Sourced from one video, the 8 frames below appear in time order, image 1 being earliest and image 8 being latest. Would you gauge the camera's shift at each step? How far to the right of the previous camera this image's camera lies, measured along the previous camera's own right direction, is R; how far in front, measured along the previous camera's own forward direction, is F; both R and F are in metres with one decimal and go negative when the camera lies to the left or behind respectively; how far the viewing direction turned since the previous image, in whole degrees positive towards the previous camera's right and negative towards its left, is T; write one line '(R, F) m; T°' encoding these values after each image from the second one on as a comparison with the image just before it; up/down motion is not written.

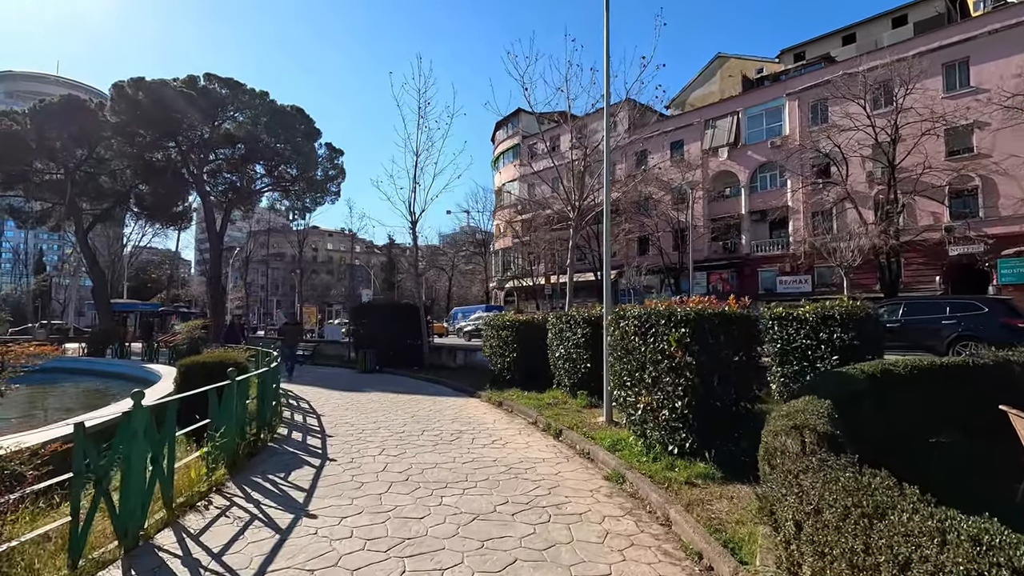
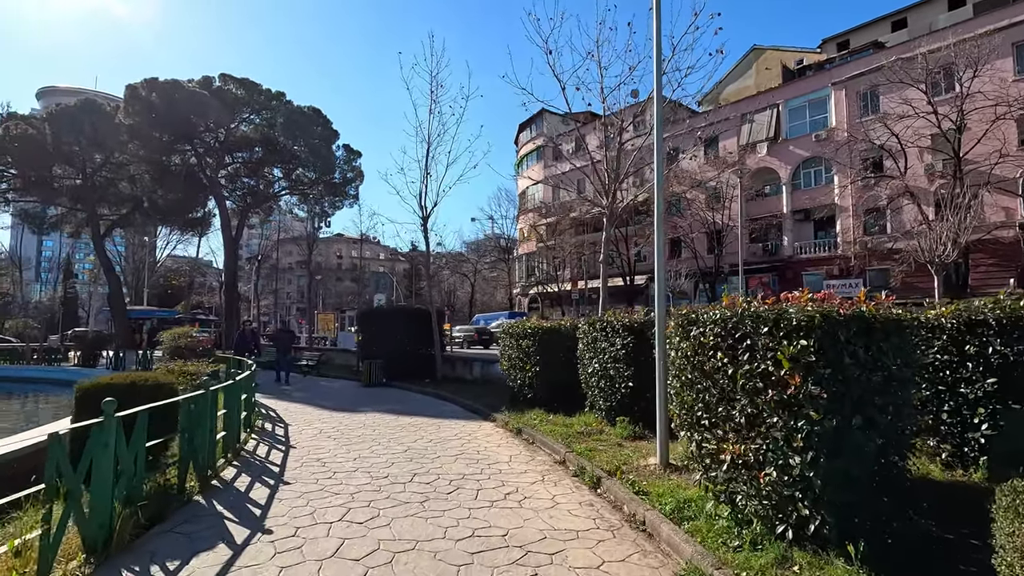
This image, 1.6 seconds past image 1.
(+0.1, +2.0) m; -3°
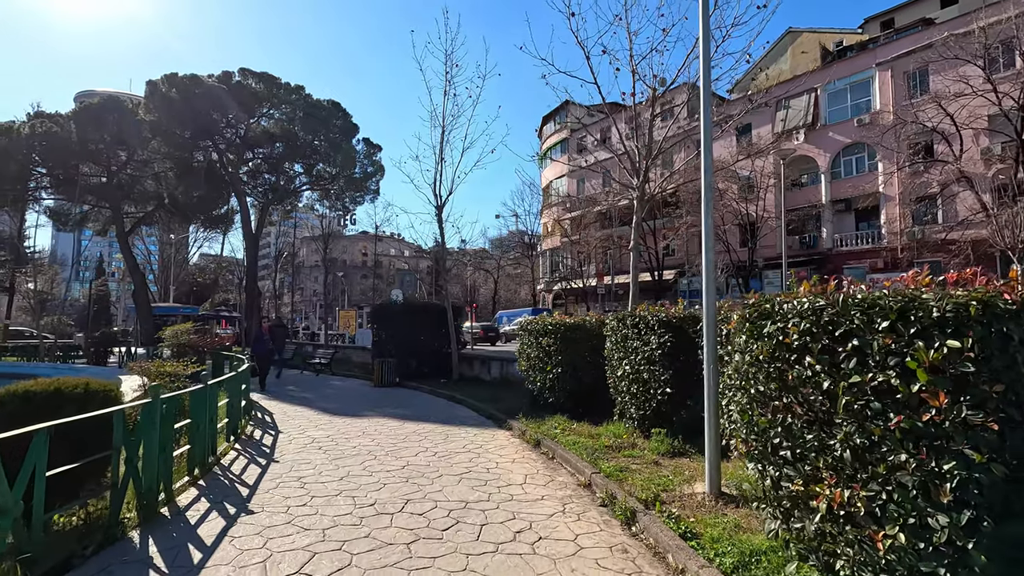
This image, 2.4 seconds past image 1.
(+0.1, +1.1) m; -3°
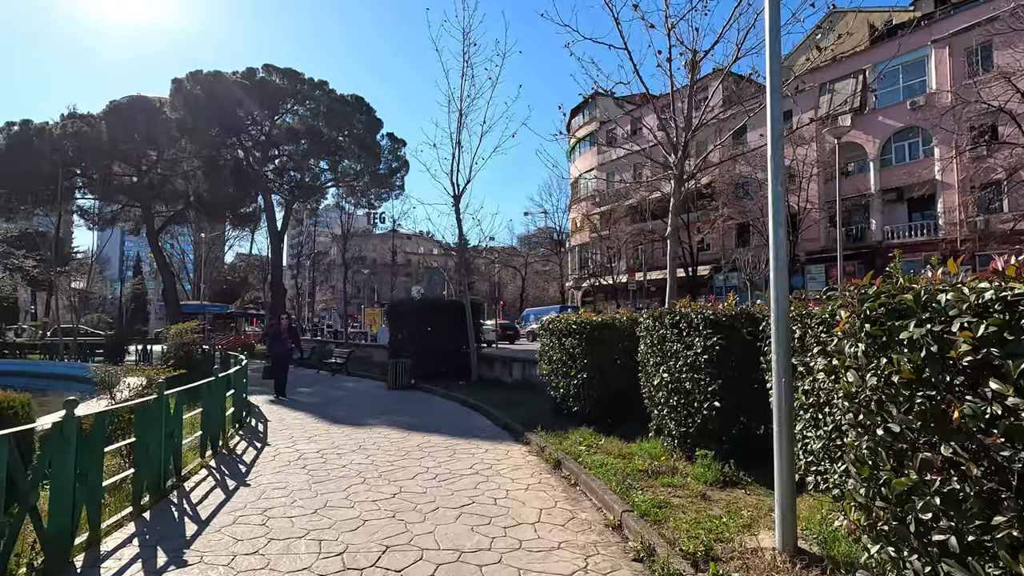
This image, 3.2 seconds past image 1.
(+0.2, +1.1) m; -3°
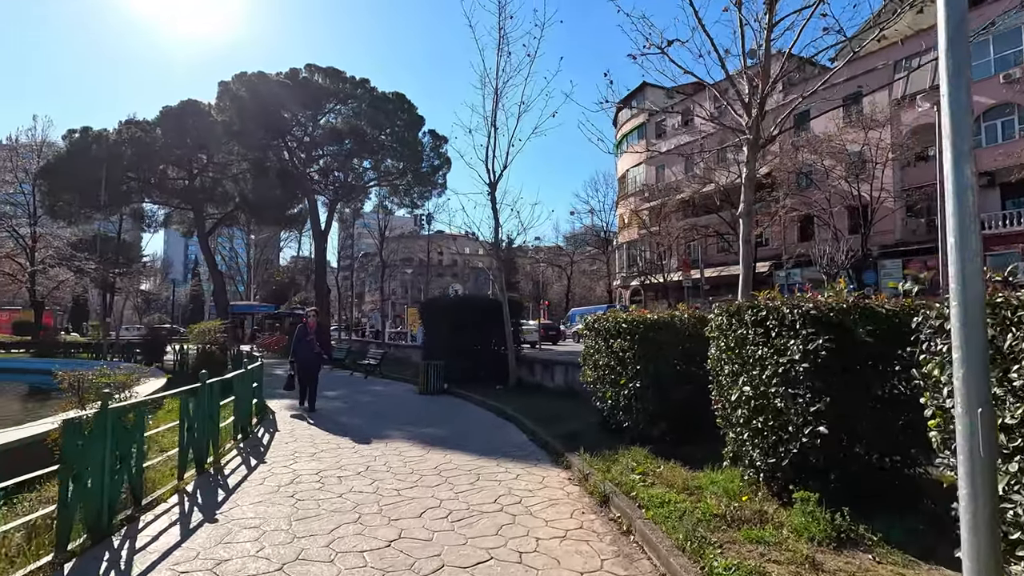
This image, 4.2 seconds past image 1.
(+0.1, +1.2) m; -5°
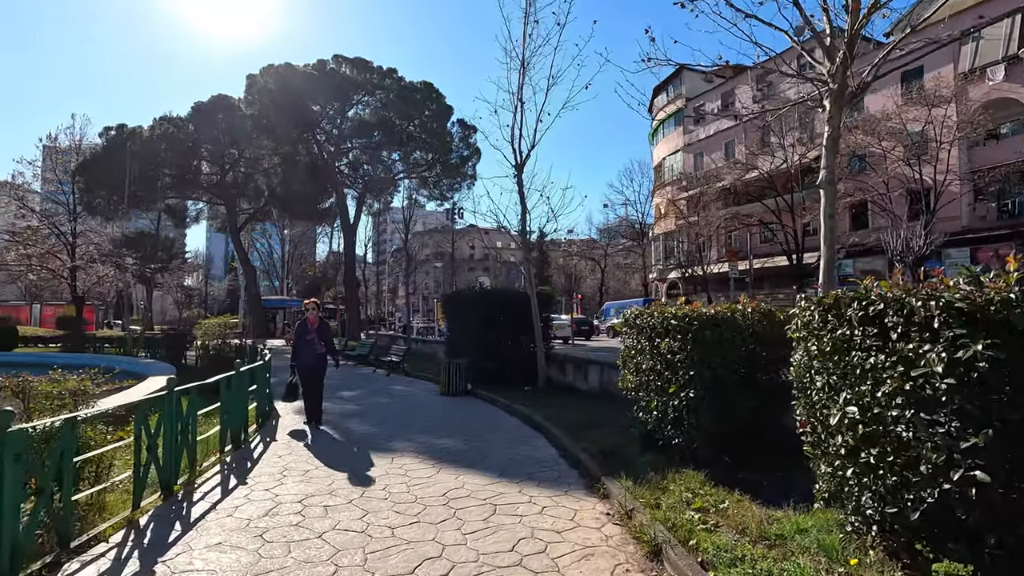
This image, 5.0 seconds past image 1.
(+0.1, +1.1) m; -4°
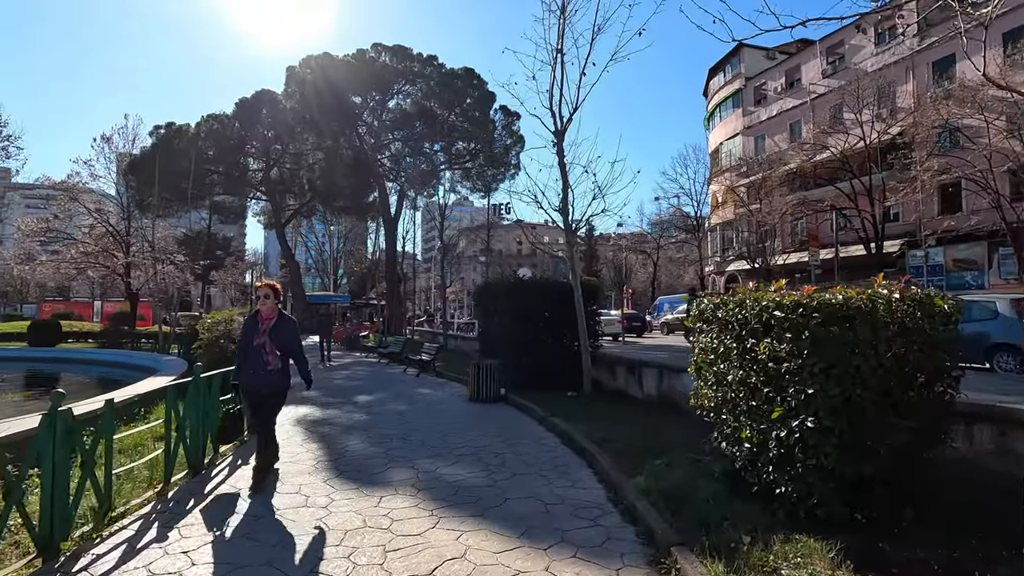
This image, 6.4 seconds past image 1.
(+0.2, +1.7) m; -5°
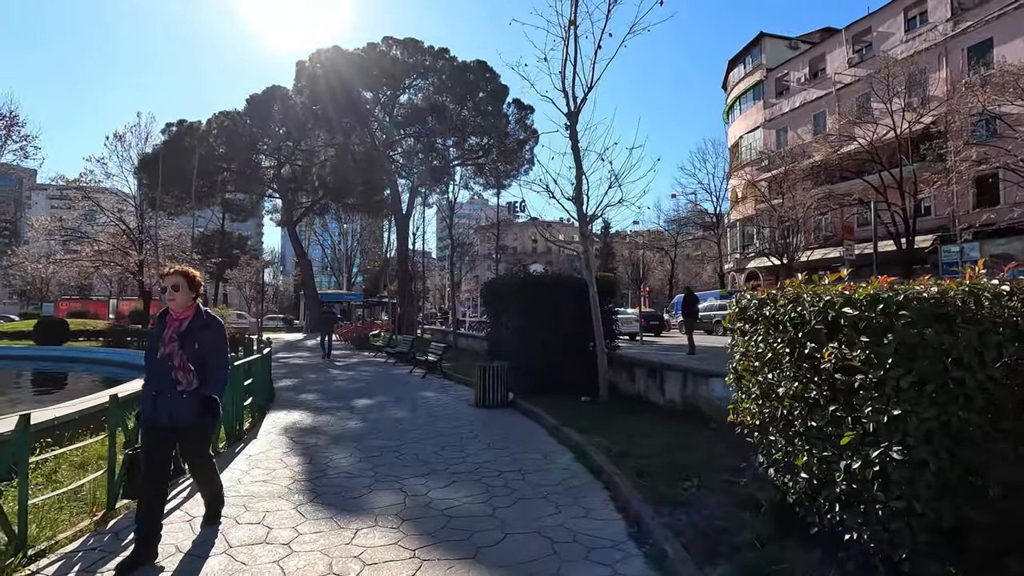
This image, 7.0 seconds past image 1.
(+0.1, +0.8) m; -2°
